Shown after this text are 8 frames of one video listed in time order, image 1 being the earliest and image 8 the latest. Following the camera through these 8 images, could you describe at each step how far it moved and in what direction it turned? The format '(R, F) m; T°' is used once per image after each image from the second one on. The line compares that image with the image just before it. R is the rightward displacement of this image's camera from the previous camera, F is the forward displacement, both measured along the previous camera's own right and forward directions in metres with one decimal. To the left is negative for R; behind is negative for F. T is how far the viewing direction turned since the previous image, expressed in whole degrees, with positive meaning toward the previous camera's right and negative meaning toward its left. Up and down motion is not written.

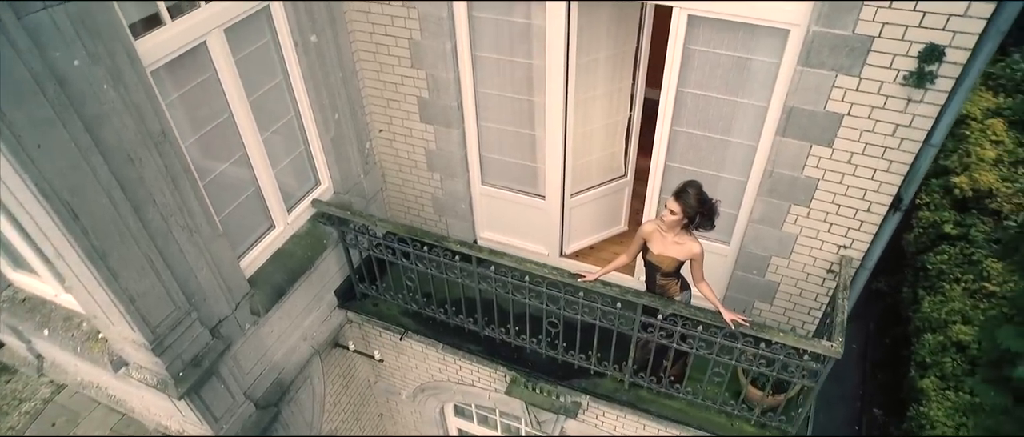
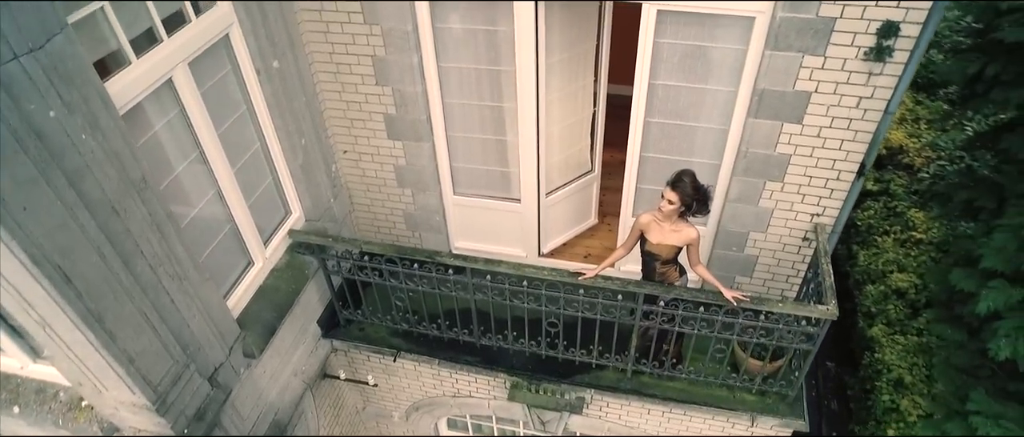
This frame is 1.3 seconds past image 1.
(-0.3, 0.0) m; +7°
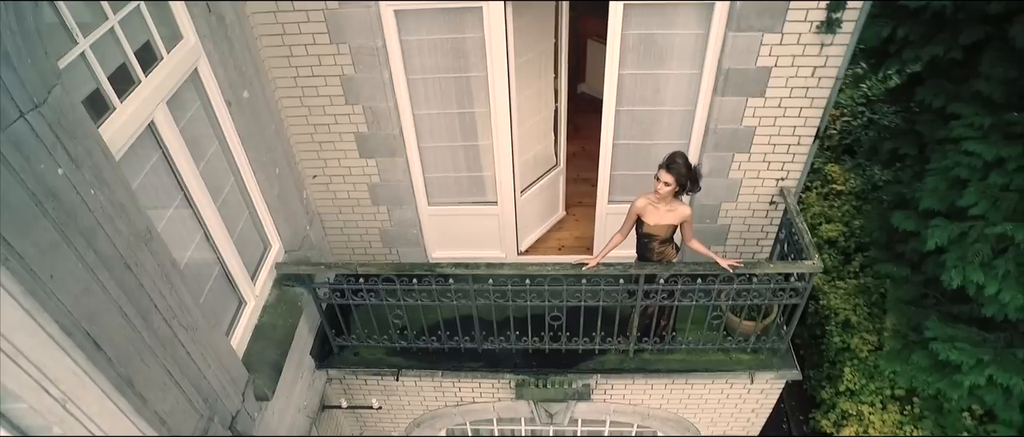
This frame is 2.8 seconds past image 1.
(-0.4, 0.0) m; +8°
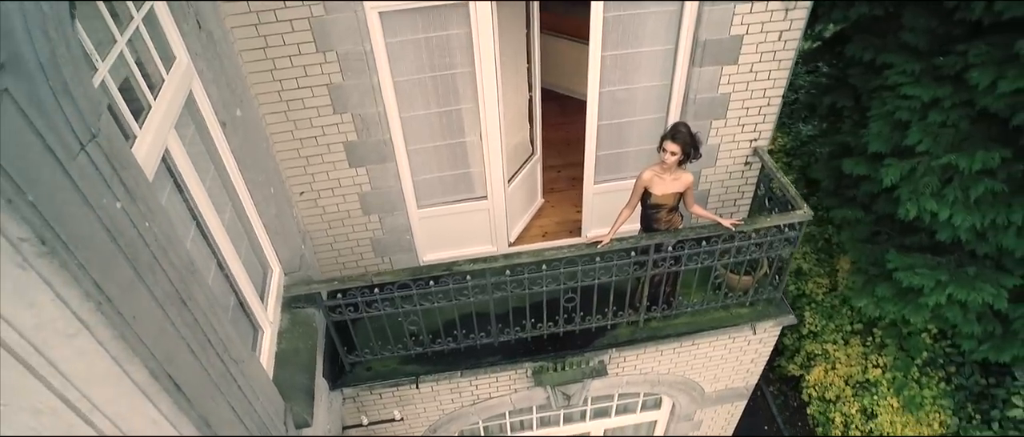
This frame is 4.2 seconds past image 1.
(-0.5, 0.0) m; +8°
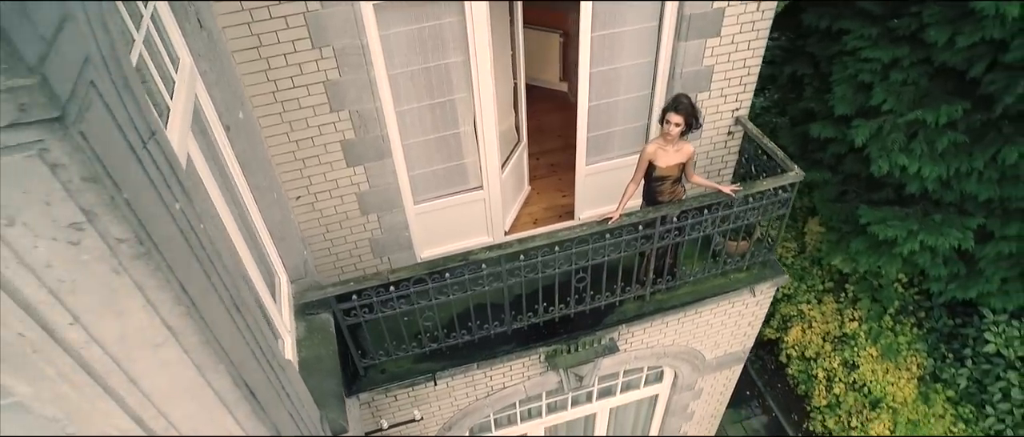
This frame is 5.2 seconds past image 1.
(-0.4, 0.0) m; +5°
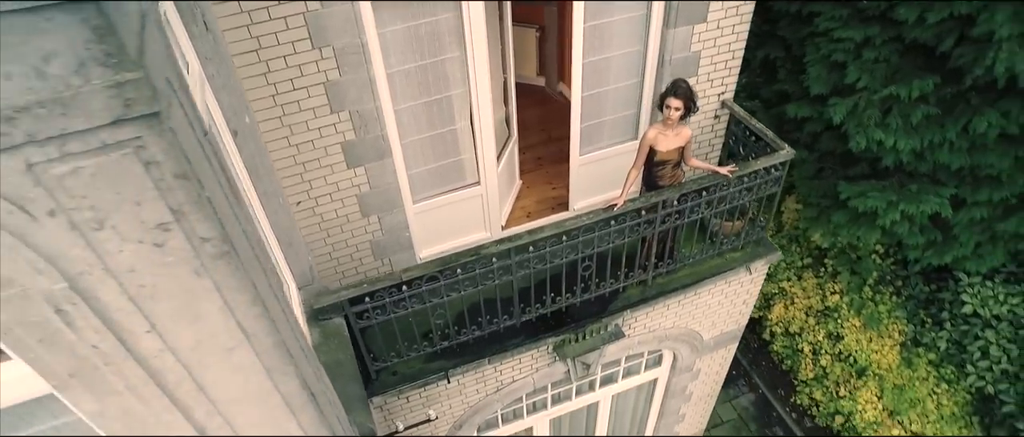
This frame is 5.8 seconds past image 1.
(-0.2, 0.0) m; +4°
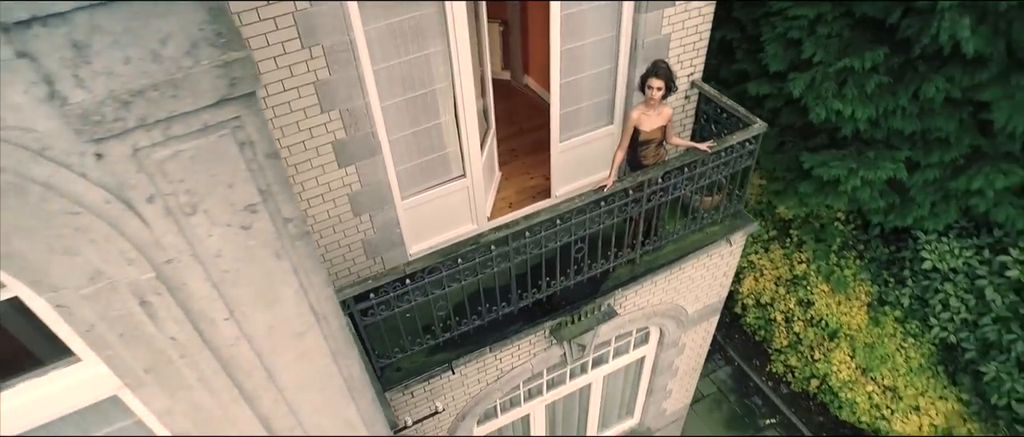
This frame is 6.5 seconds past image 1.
(-0.2, -0.1) m; +4°
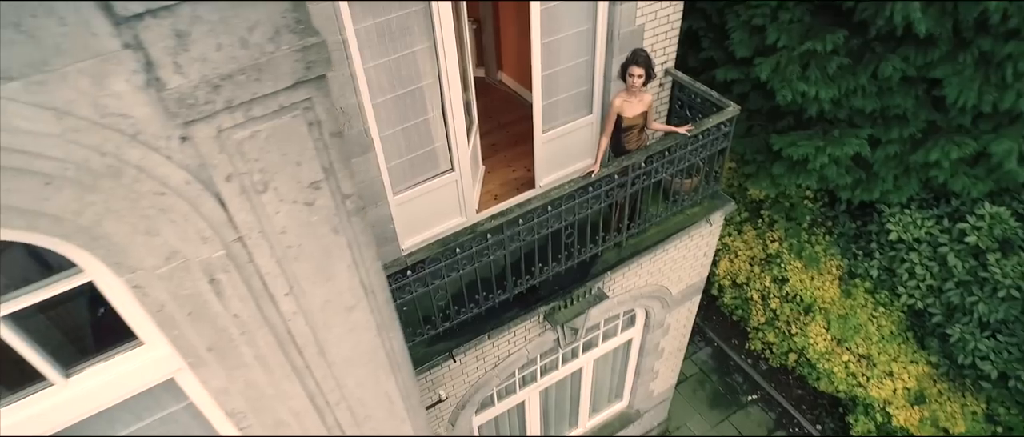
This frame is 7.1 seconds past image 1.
(-0.1, -0.1) m; +3°
